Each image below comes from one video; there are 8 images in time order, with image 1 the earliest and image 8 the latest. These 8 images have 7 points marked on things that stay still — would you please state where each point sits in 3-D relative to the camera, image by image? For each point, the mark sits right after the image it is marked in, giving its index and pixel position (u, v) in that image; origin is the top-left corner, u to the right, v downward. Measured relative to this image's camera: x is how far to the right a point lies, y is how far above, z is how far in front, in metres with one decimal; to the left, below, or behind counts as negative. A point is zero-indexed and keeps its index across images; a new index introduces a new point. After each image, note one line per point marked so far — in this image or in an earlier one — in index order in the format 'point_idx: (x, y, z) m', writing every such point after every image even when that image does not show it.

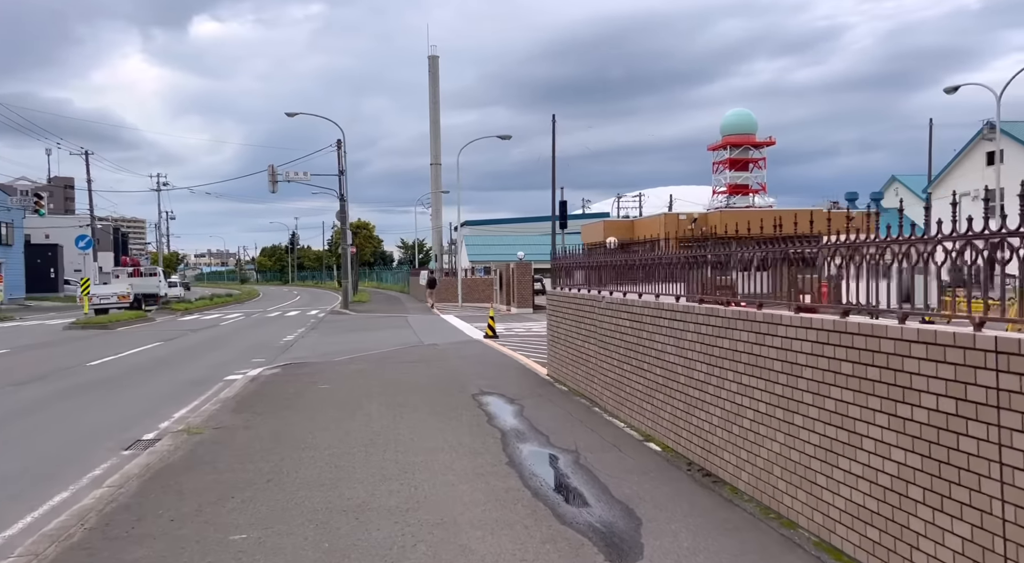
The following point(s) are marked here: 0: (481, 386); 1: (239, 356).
0: (-0.5, -1.6, +11.2) m
1: (-7.3, -2.0, +19.5) m
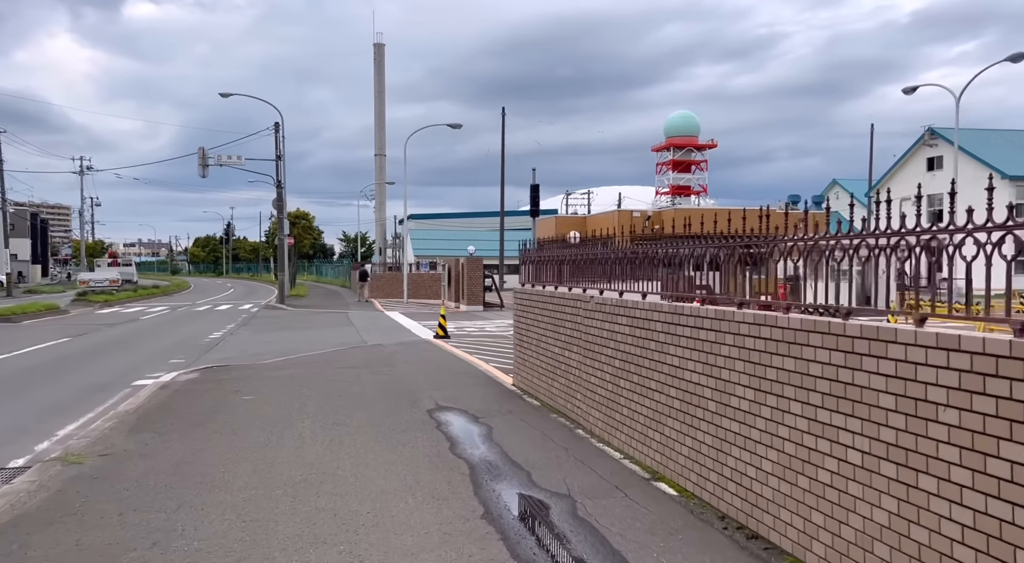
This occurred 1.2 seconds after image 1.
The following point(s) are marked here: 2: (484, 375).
0: (-1.0, -1.5, +9.5) m
1: (-8.4, -1.8, +17.2) m
2: (-0.4, -1.5, +11.6) m
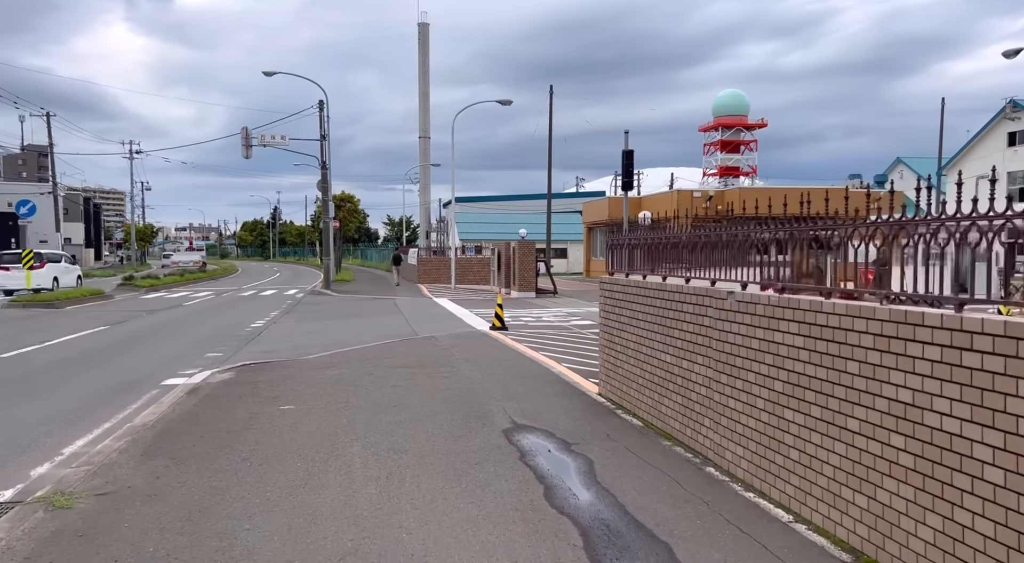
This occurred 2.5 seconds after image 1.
0: (0.0, -1.4, +7.8) m
1: (-7.0, -1.5, +15.9) m
2: (+0.7, -1.3, +9.8) m
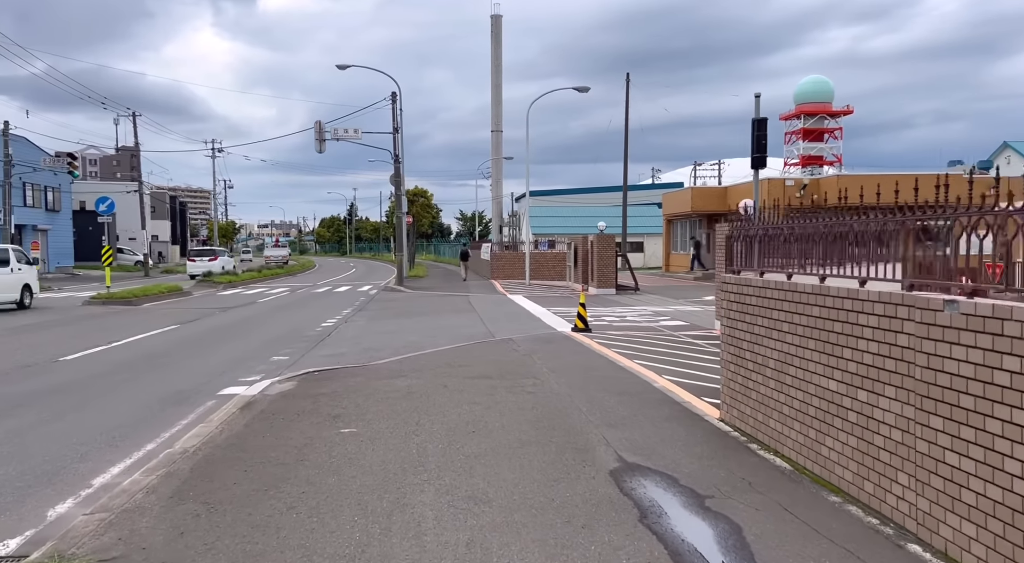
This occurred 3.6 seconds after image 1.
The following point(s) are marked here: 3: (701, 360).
0: (+0.9, -1.4, +6.3) m
1: (-5.2, -1.4, +15.1) m
2: (+1.8, -1.3, +8.2) m
3: (+3.2, -1.3, +12.5) m
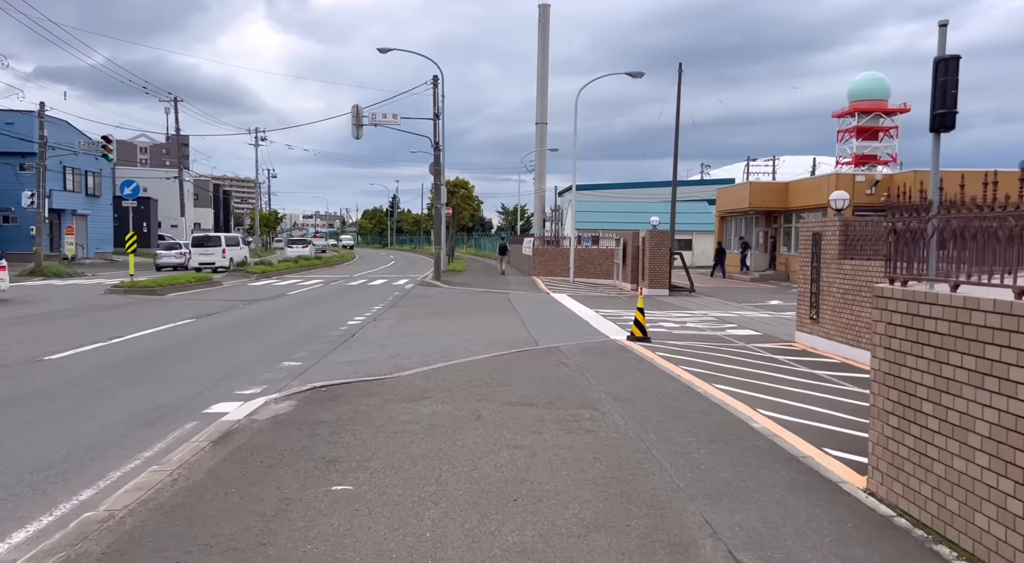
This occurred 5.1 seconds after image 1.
0: (+1.3, -1.5, +4.1) m
1: (-4.4, -1.3, +13.2) m
2: (+2.2, -1.4, +6.0) m
3: (+3.9, -1.4, +10.2) m
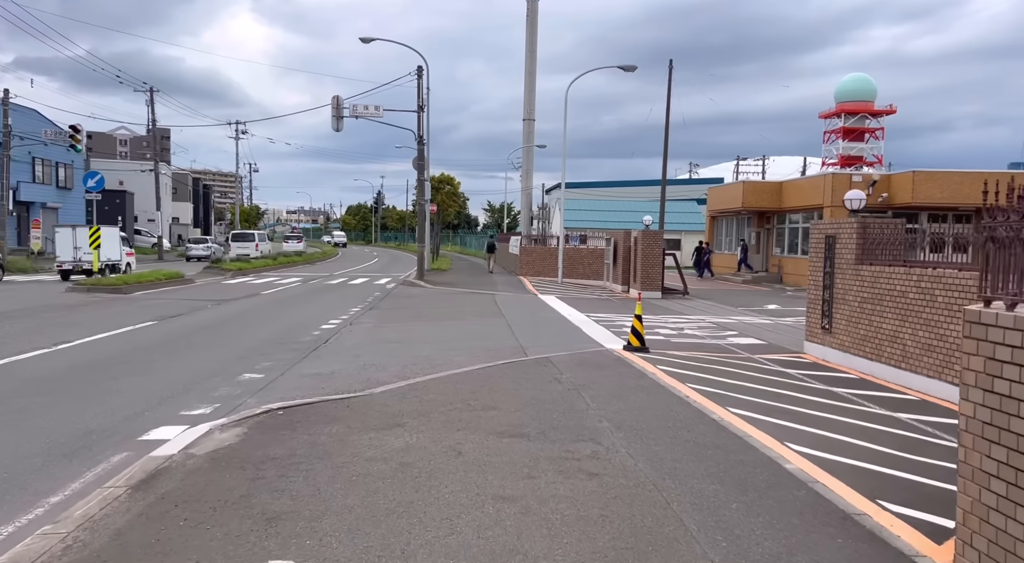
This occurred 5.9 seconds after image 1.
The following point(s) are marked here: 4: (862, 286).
0: (+1.2, -1.6, +3.0) m
1: (-4.6, -1.3, +12.0) m
2: (+2.1, -1.5, +4.9) m
3: (+3.8, -1.5, +9.1) m
4: (+5.6, -0.1, +11.7) m
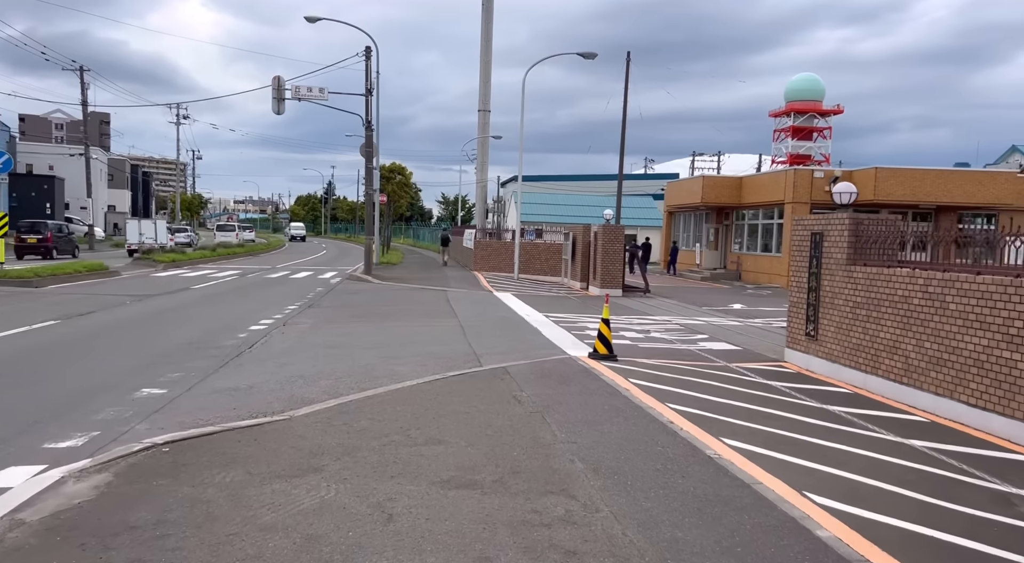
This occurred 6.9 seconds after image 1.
0: (+1.1, -1.7, +1.5) m
1: (-5.3, -1.3, +10.1) m
2: (+1.9, -1.6, +3.5) m
3: (+3.2, -1.6, +7.8) m
4: (+4.9, -0.1, +10.5) m
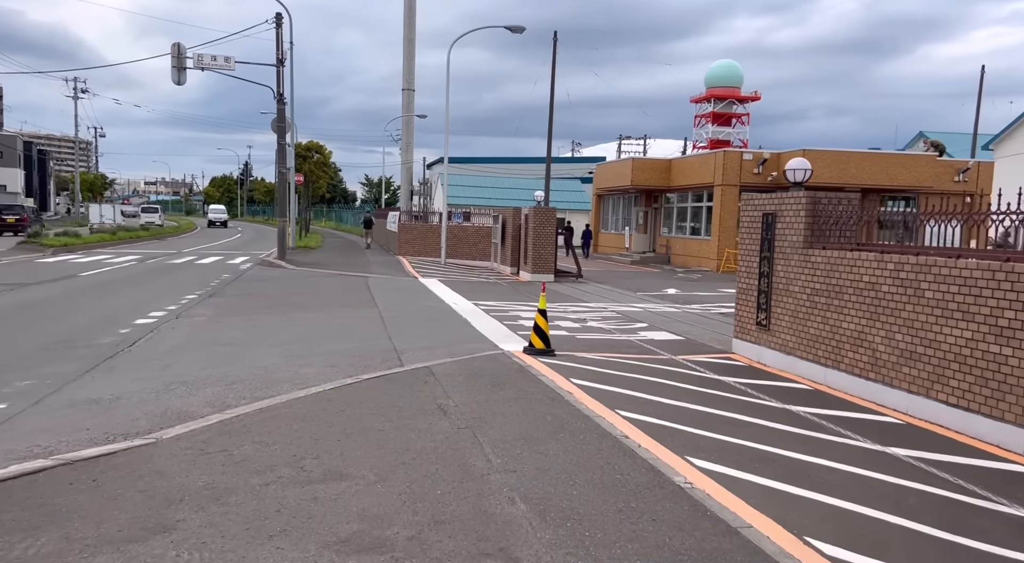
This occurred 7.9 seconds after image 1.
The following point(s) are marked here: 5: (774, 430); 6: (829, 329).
0: (+1.0, -1.7, +0.3) m
1: (-6.2, -1.2, +8.2) m
2: (+1.6, -1.6, +2.4) m
3: (+2.5, -1.5, +6.8) m
4: (+3.9, +0.1, +9.5) m
5: (+2.5, -1.4, +7.2) m
6: (+4.0, -0.6, +9.2) m
